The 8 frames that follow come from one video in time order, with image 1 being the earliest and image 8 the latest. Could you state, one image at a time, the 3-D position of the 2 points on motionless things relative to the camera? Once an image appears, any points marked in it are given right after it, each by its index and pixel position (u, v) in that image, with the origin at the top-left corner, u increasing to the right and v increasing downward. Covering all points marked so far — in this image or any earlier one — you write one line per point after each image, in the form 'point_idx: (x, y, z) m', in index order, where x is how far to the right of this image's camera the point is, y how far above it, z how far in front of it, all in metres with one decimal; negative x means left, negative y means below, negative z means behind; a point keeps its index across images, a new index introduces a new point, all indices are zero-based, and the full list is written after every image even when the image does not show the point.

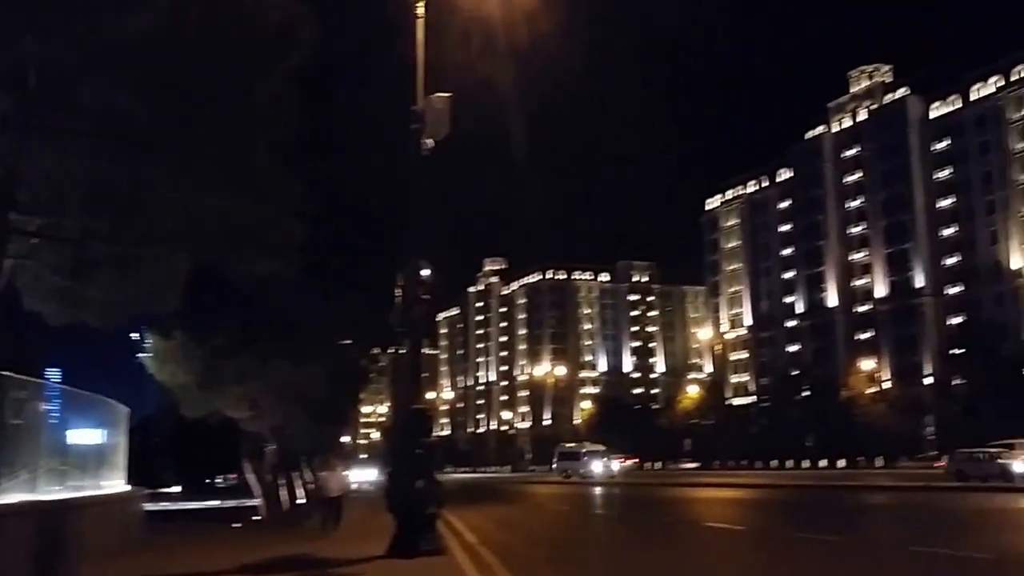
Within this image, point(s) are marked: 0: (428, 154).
0: (-1.8, +2.3, +19.0) m
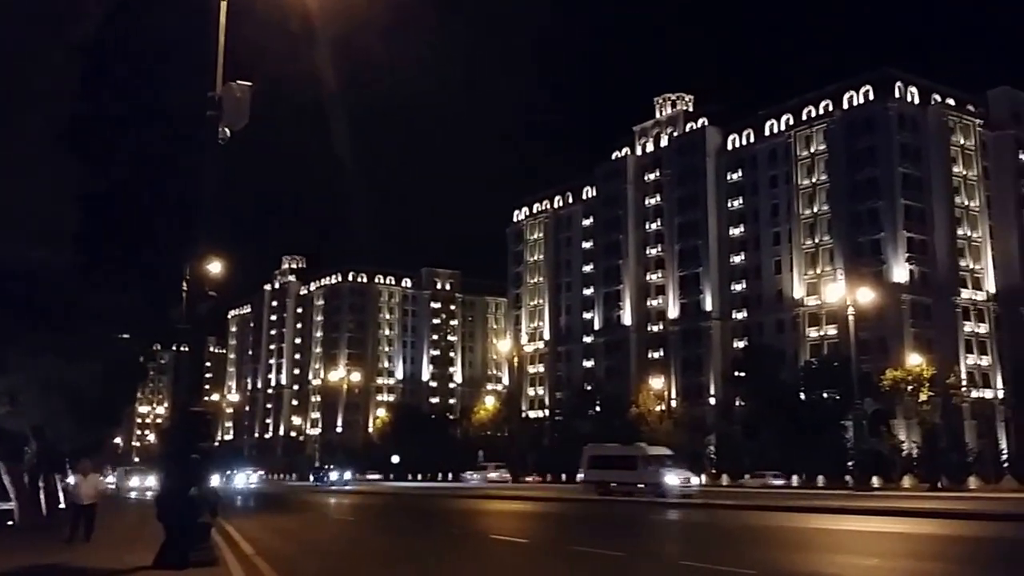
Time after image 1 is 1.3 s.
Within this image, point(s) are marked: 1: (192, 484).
0: (-4.8, +2.5, +16.9) m
1: (-6.2, -3.8, +19.8) m
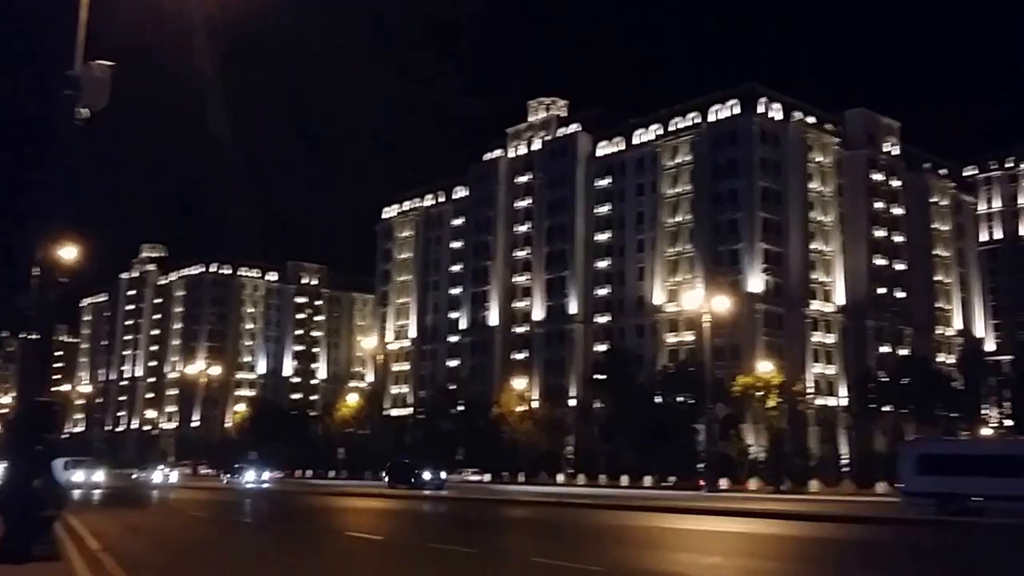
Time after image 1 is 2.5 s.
0: (-6.9, +2.6, +16.4) m
1: (-8.8, -3.5, +19.1) m
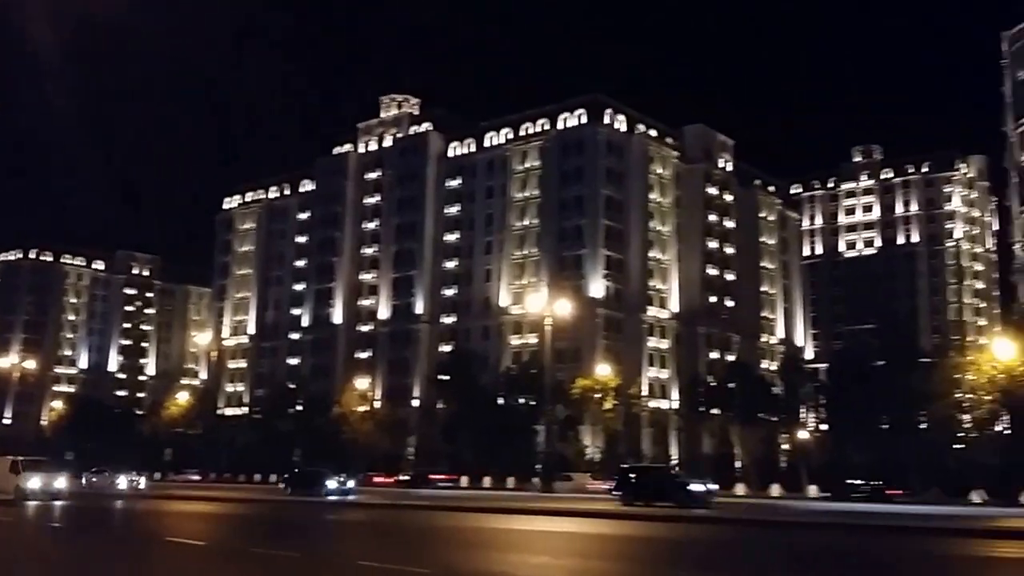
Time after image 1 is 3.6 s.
0: (-9.4, +2.9, +14.7) m
1: (-12.0, -3.2, +17.0) m
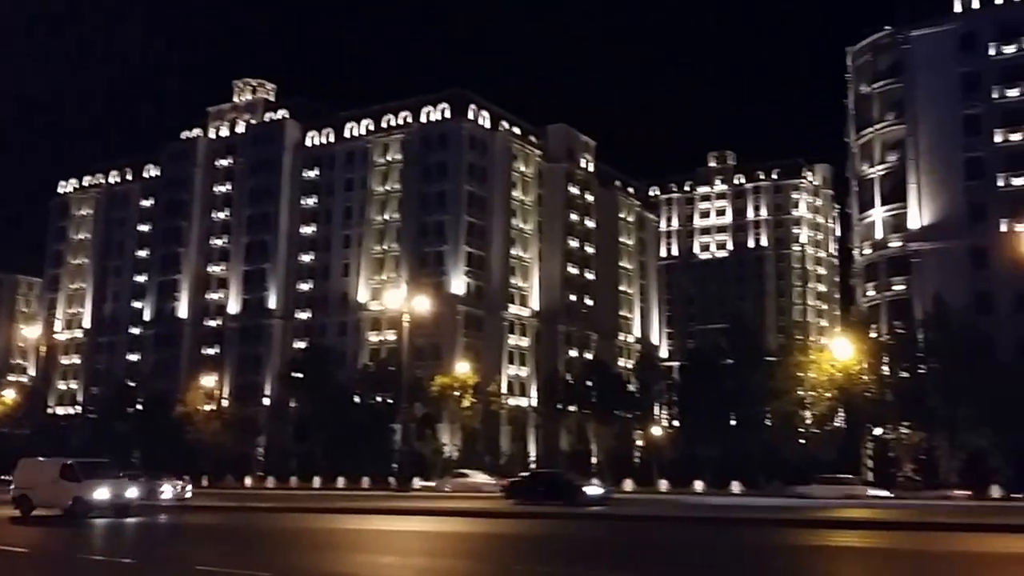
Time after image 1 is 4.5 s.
0: (-11.4, +3.1, +12.1) m
1: (-14.3, -3.0, +14.1) m
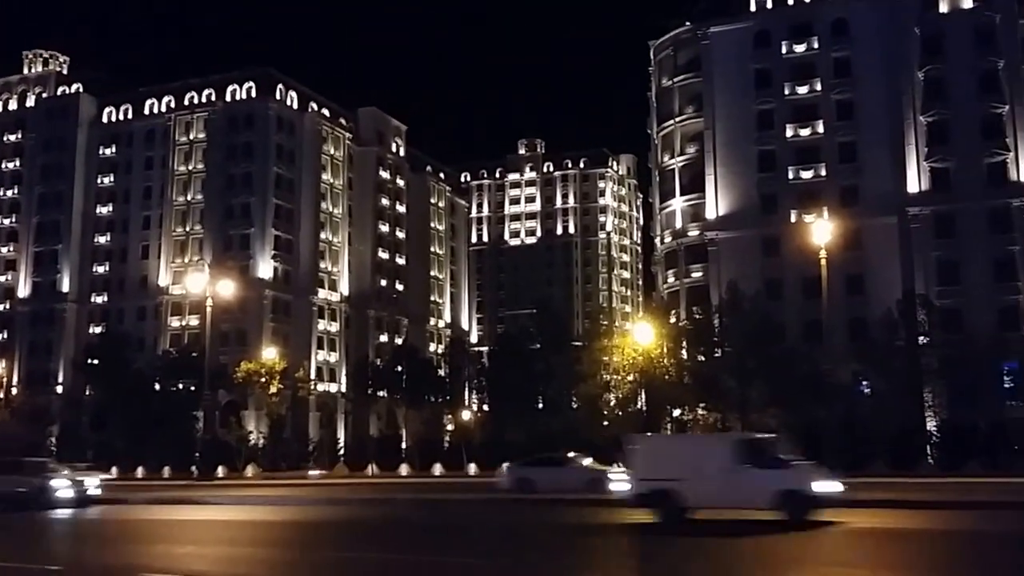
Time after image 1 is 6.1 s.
0: (-13.5, +3.3, +10.4) m
1: (-16.8, -2.7, +11.9) m
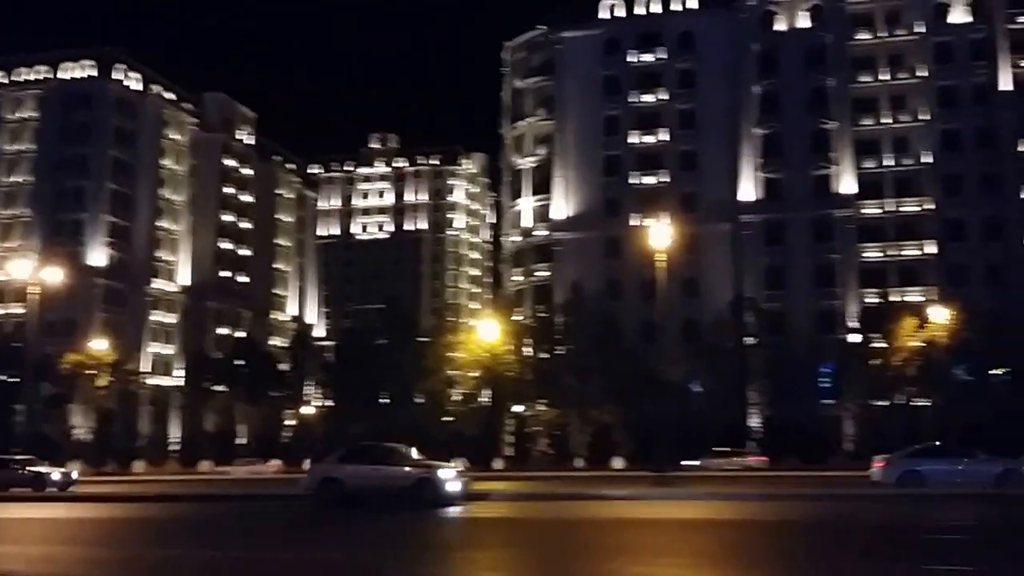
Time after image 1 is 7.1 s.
0: (-15.1, +3.7, +8.8) m
1: (-18.7, -2.2, +9.8) m
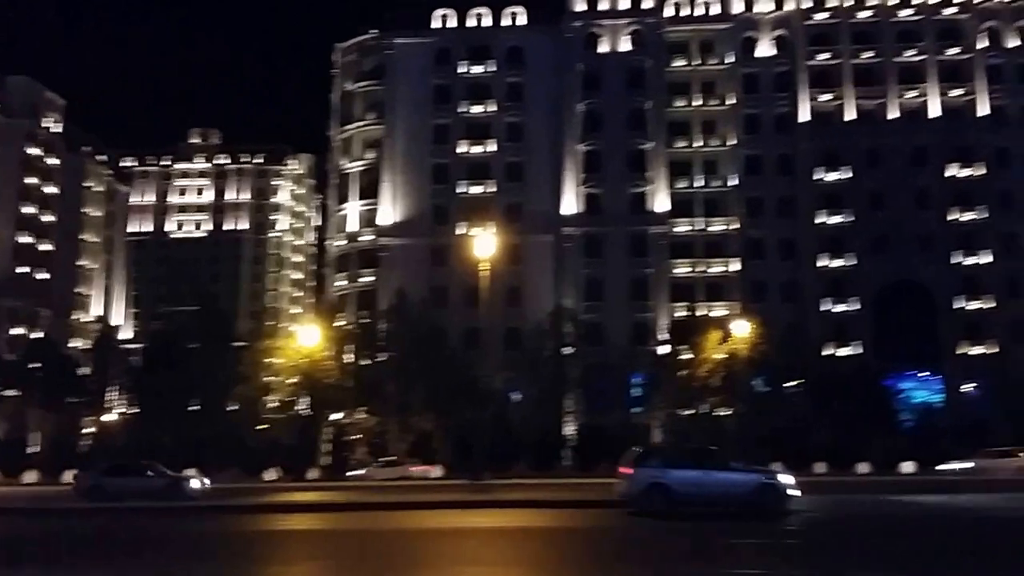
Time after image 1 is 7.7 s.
0: (-16.5, +4.0, +6.2) m
1: (-20.4, -1.8, +6.5) m
